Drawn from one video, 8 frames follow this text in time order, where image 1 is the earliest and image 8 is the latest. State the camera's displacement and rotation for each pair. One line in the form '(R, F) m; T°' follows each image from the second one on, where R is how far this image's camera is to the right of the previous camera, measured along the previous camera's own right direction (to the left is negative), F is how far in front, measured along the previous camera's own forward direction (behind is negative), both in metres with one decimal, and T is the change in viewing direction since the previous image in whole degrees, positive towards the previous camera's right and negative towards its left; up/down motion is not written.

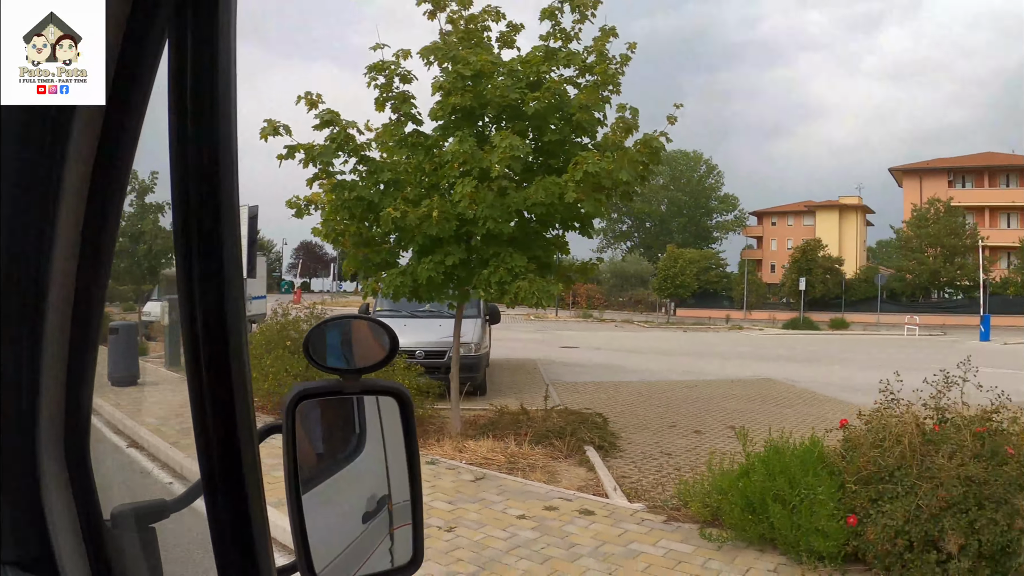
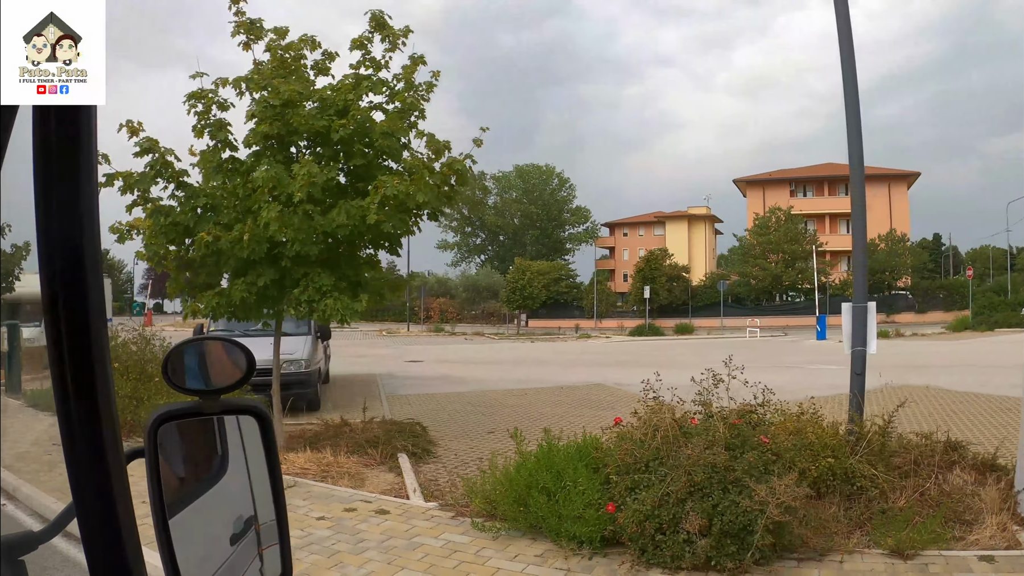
(+0.8, -0.1) m; +2°
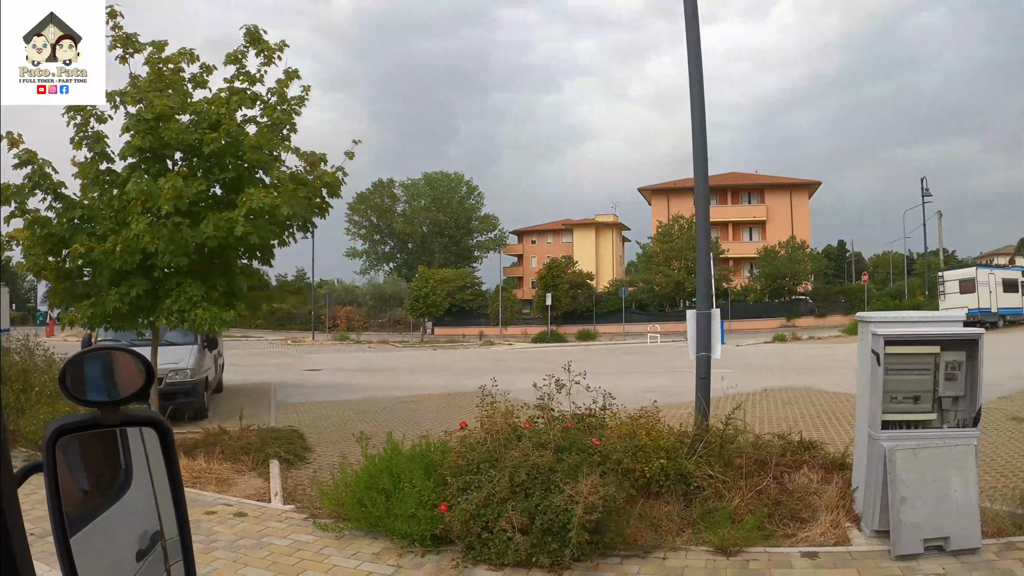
(+0.6, -0.1) m; 0°
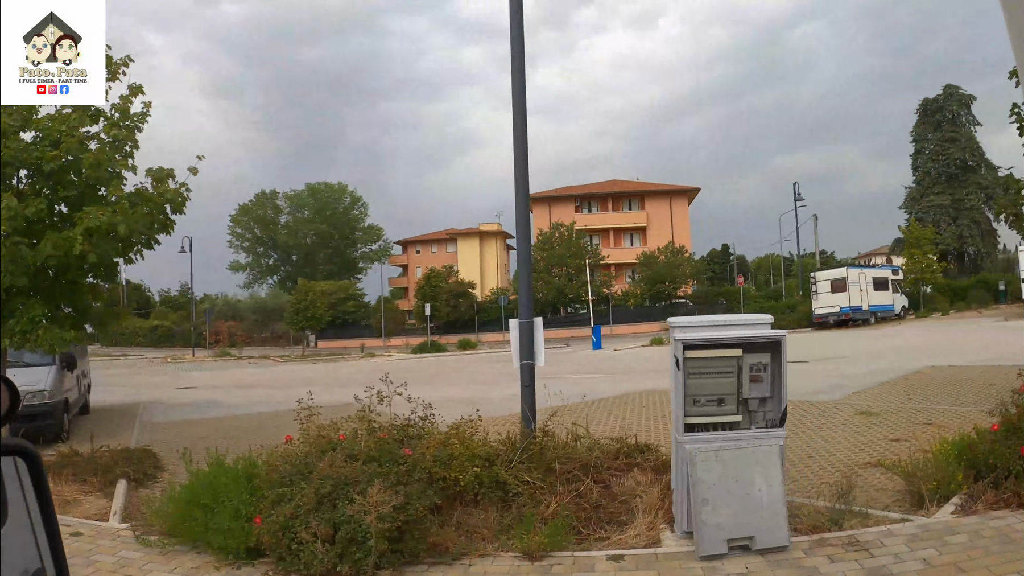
(+0.7, 0.0) m; +2°
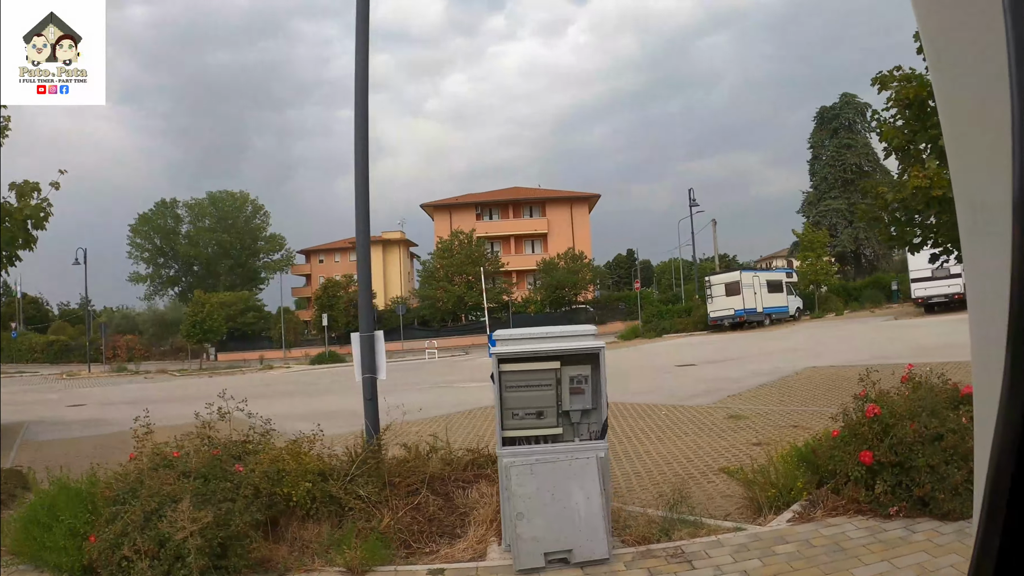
(+0.7, 0.0) m; +1°
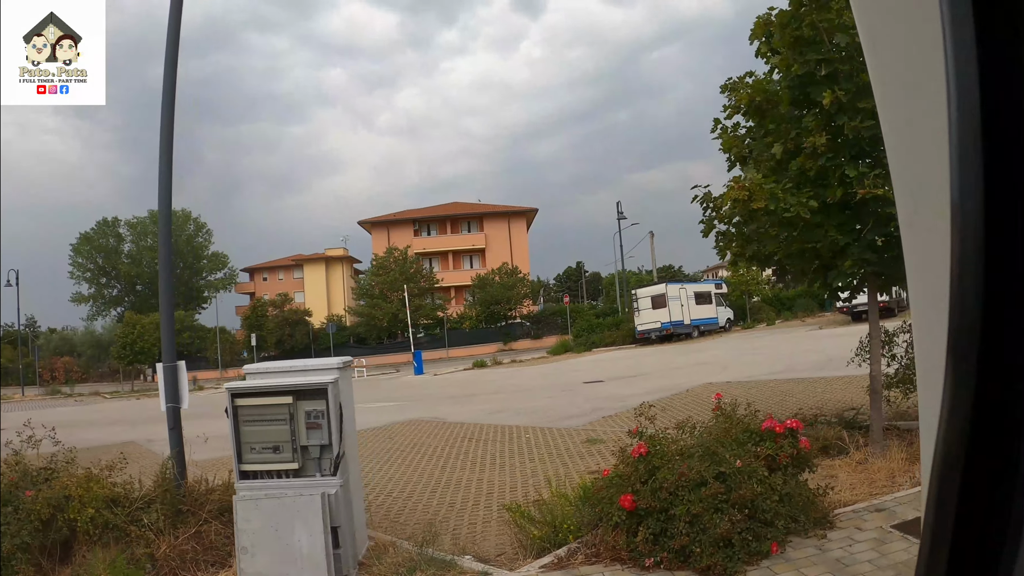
(+1.5, +0.2) m; -10°
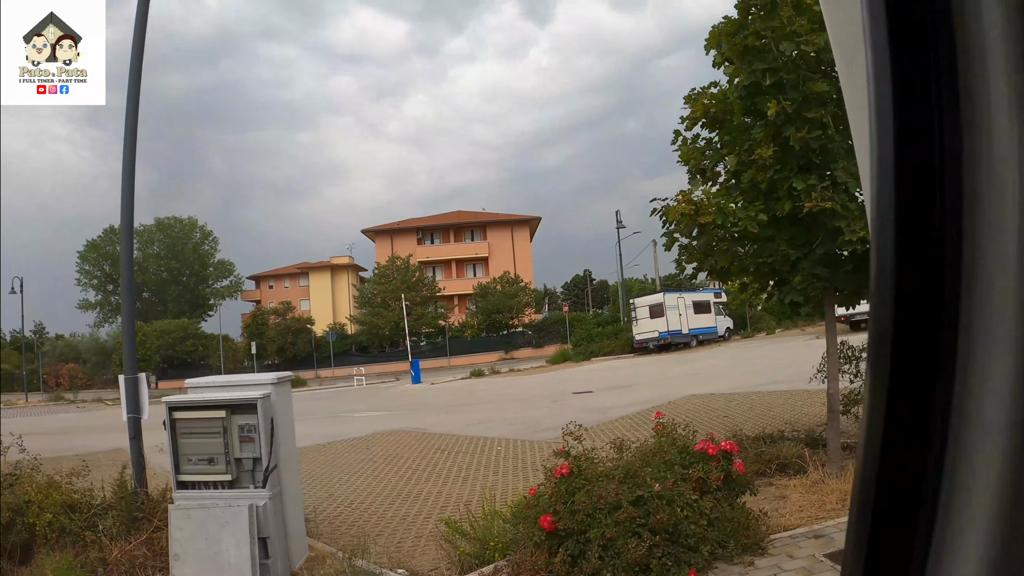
(+0.5, +0.1) m; -5°
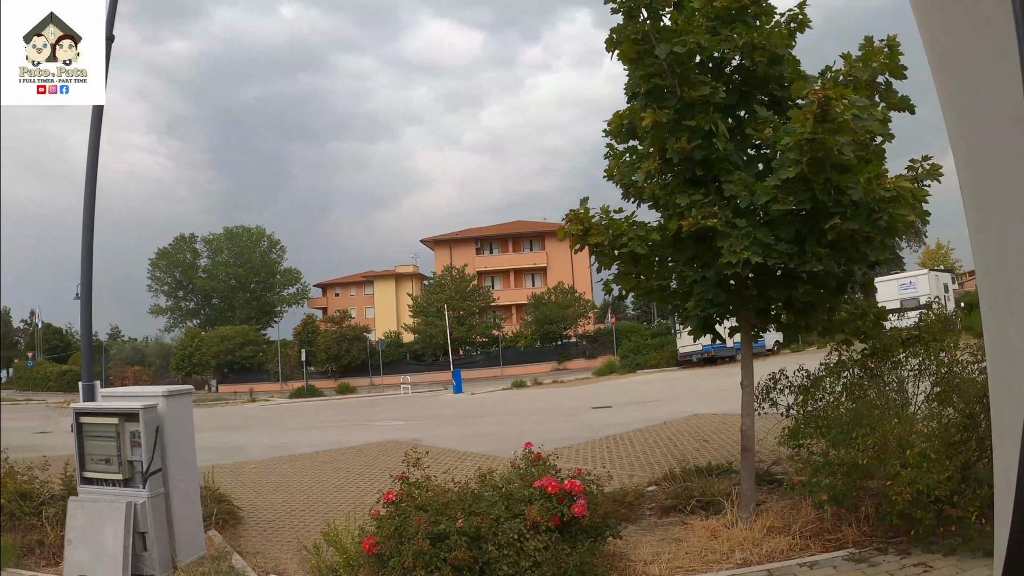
(+1.0, +0.5) m; -15°
